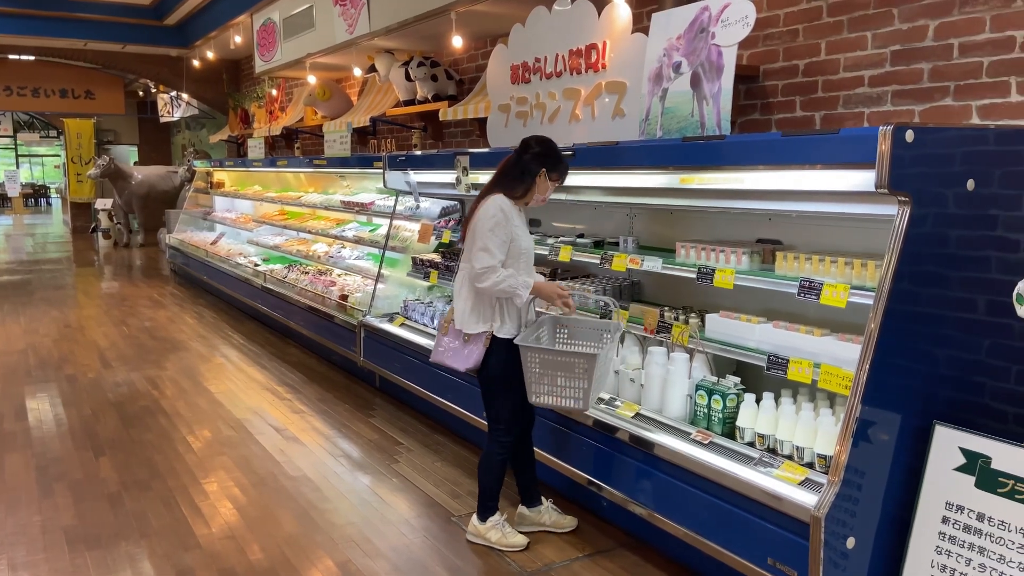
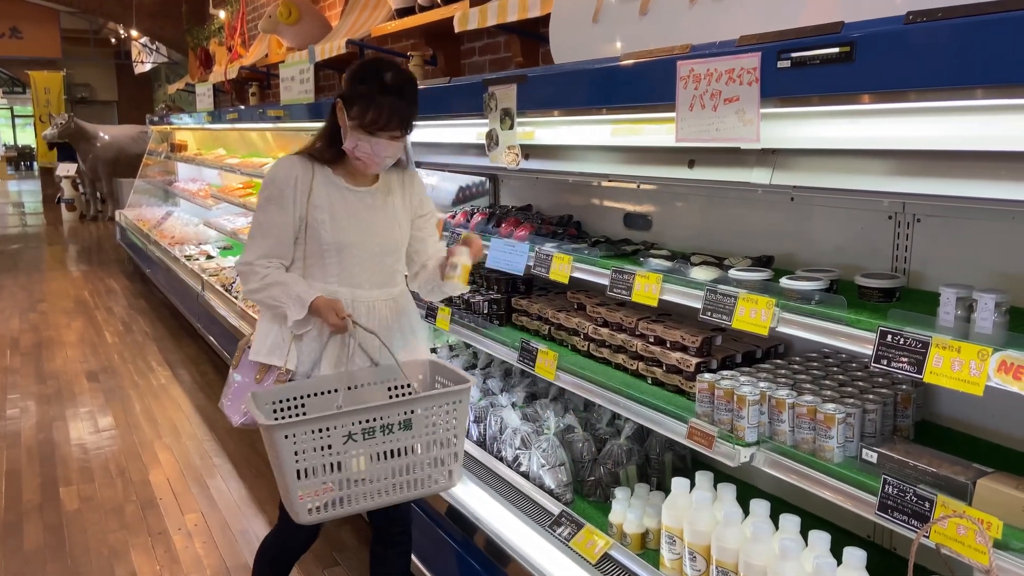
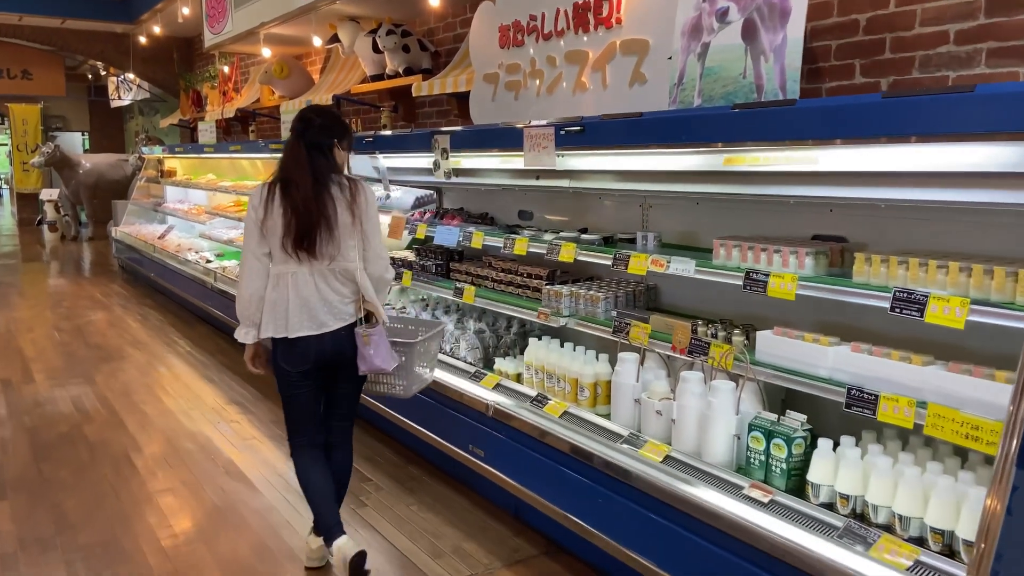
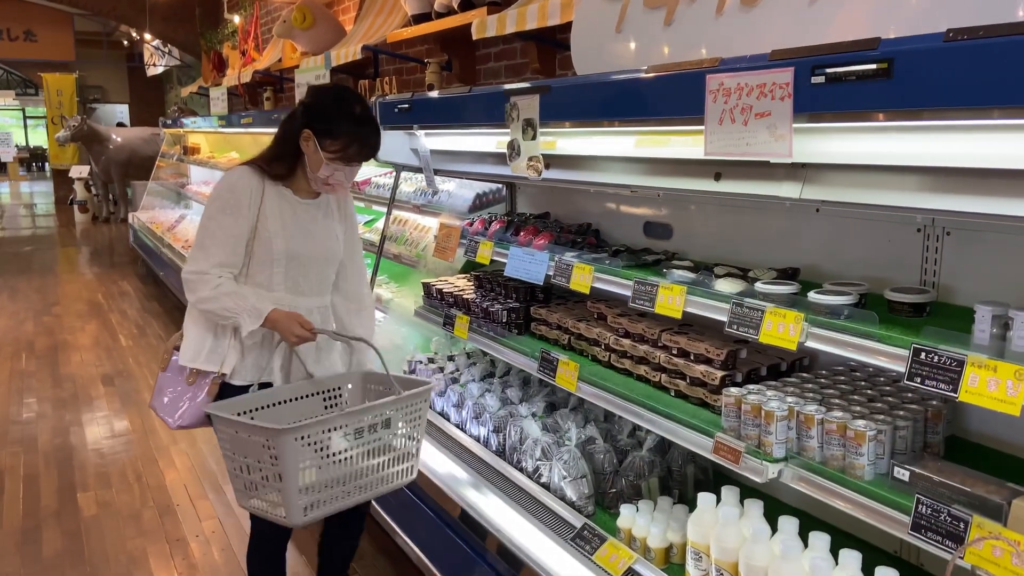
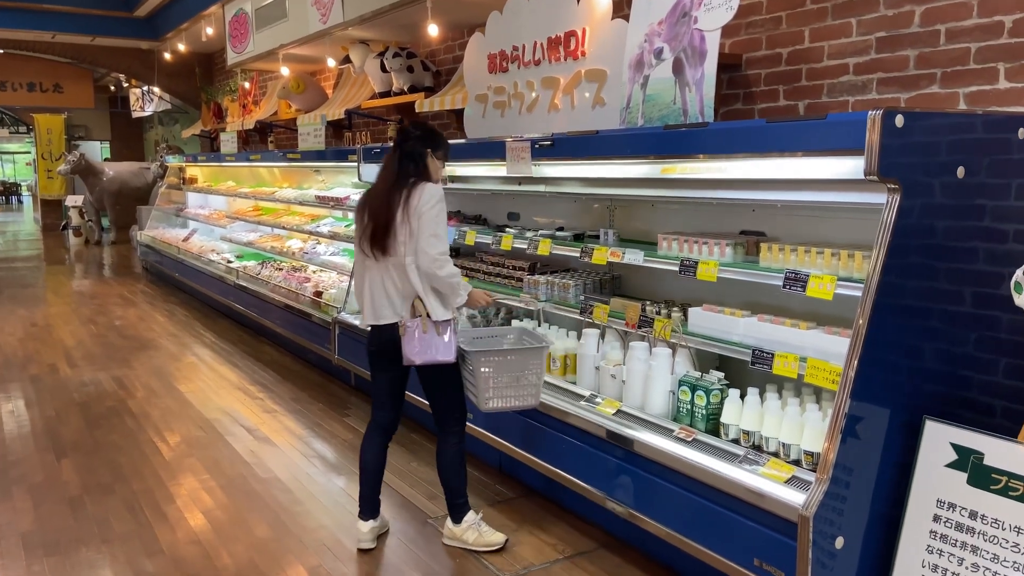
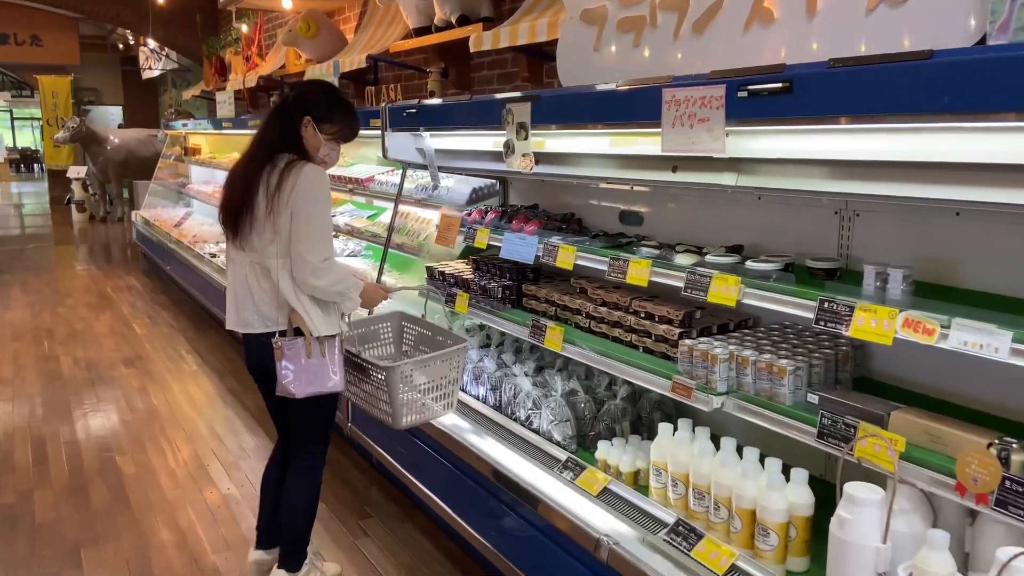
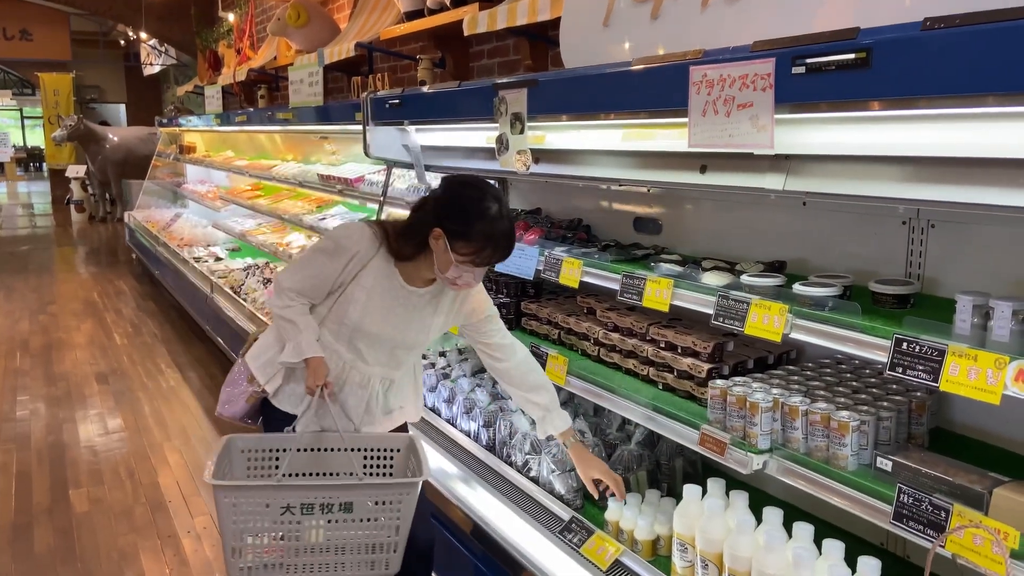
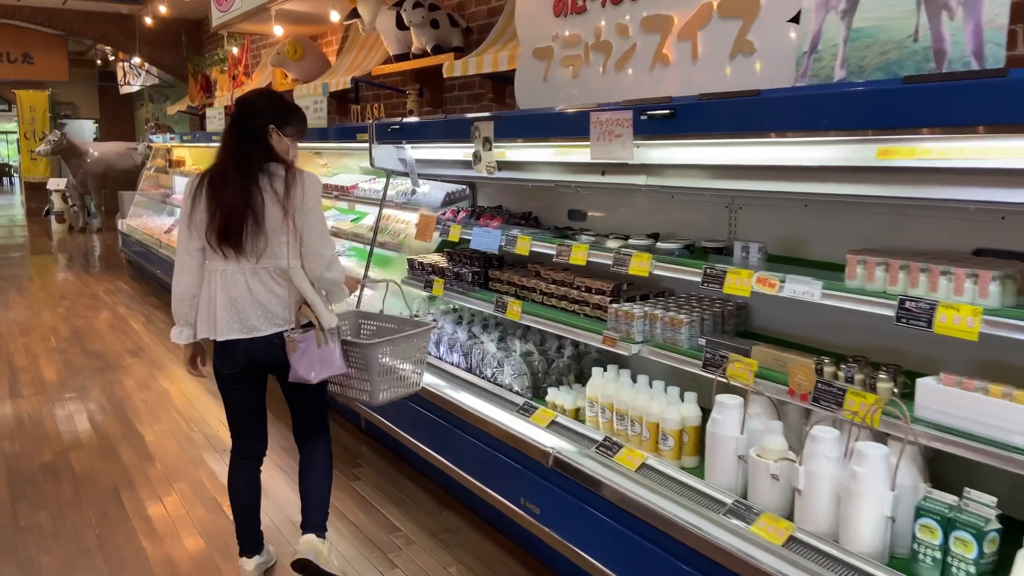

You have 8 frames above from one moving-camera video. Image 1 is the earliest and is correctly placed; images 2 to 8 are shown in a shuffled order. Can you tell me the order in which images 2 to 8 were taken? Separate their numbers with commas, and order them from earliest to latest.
5, 3, 8, 6, 4, 7, 2
